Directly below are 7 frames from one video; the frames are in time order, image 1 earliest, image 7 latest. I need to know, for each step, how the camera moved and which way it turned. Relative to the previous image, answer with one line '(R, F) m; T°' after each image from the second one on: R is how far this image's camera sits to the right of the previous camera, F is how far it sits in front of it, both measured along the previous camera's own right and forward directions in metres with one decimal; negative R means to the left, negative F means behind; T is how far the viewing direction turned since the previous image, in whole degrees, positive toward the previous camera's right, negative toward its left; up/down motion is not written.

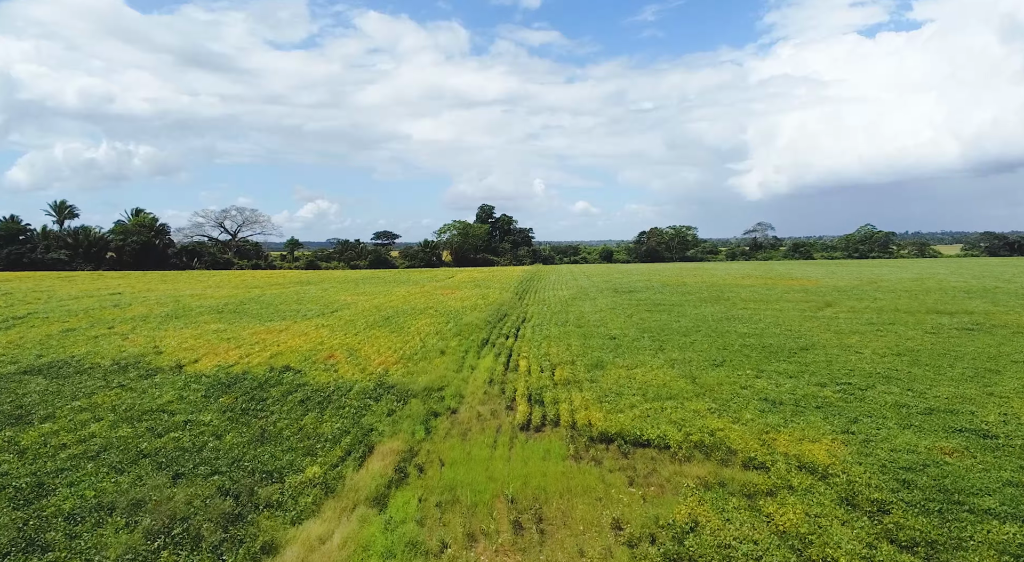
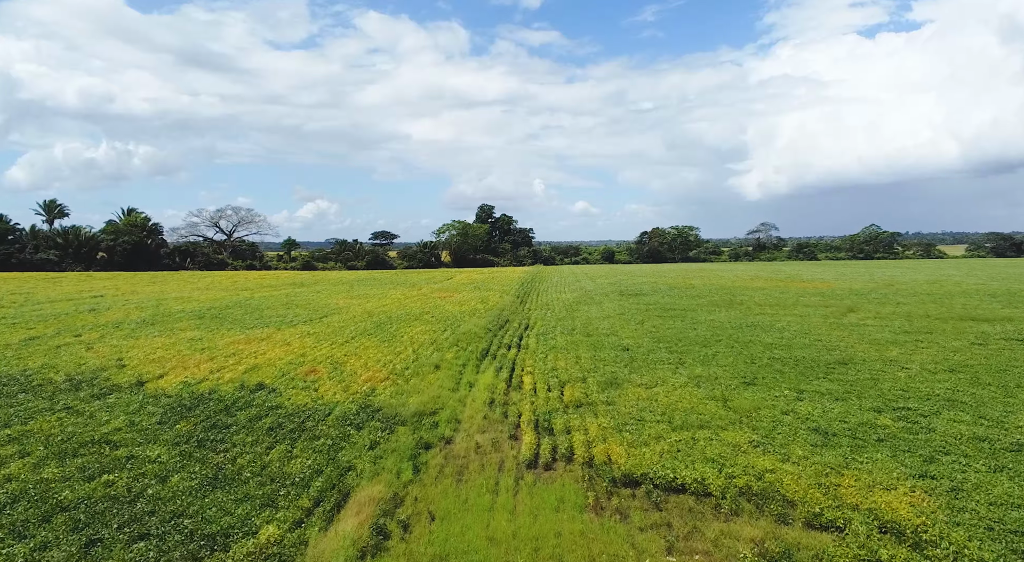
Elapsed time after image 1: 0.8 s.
(-0.1, +2.2) m; 0°
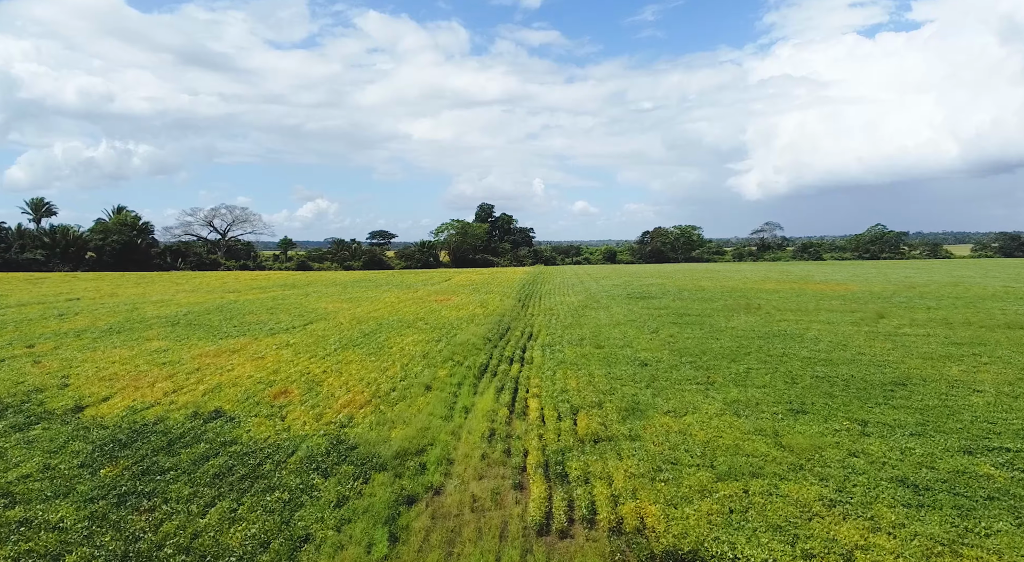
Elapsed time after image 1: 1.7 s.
(-0.1, +2.6) m; 0°
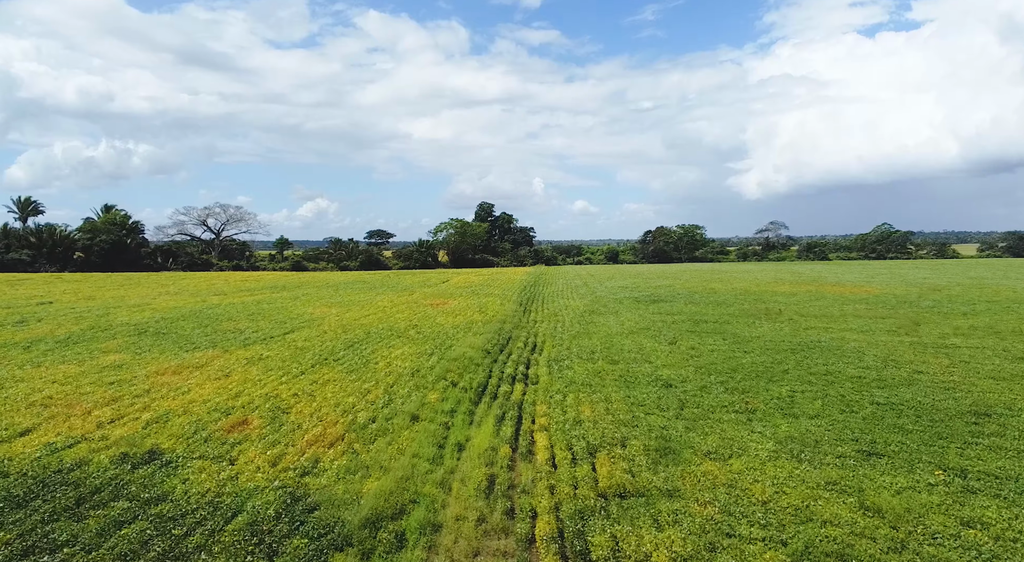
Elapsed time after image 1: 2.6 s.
(-0.1, +2.7) m; 0°
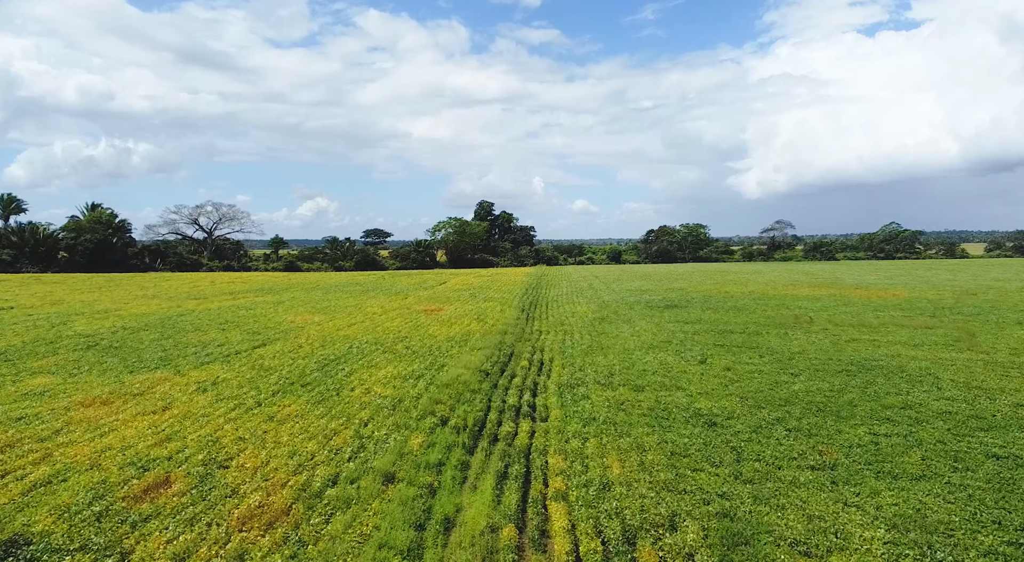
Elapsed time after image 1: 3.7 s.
(-0.1, +3.3) m; 0°
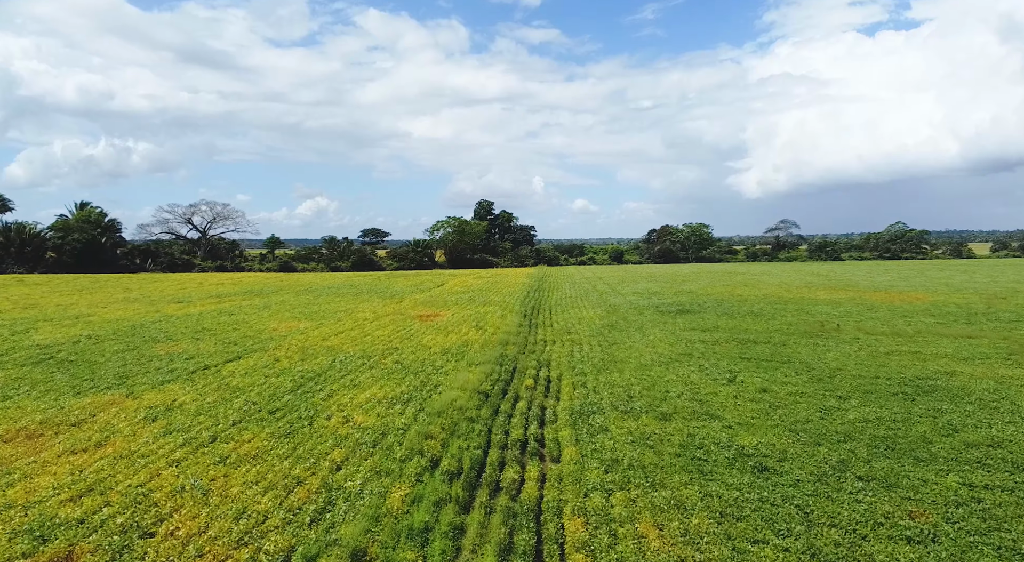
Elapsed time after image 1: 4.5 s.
(-0.1, +2.4) m; 0°
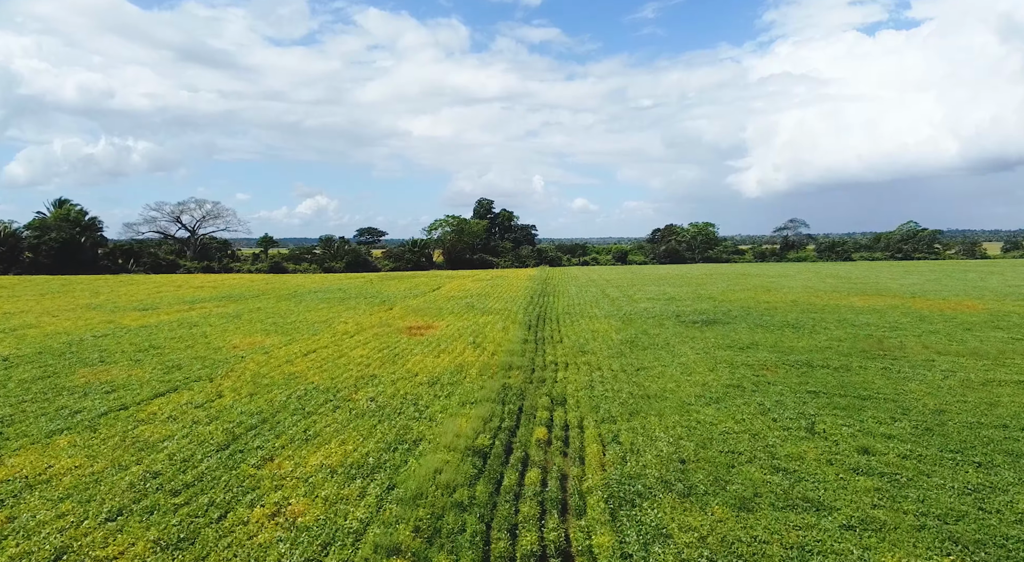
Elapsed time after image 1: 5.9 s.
(-0.2, +4.4) m; 0°
